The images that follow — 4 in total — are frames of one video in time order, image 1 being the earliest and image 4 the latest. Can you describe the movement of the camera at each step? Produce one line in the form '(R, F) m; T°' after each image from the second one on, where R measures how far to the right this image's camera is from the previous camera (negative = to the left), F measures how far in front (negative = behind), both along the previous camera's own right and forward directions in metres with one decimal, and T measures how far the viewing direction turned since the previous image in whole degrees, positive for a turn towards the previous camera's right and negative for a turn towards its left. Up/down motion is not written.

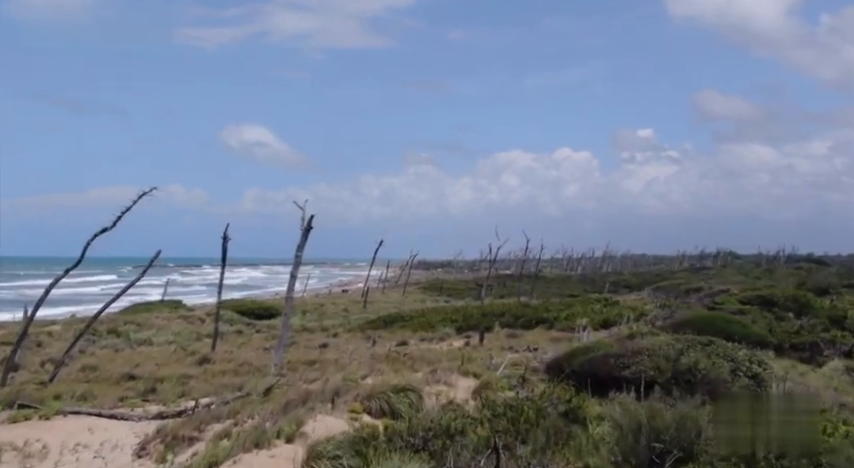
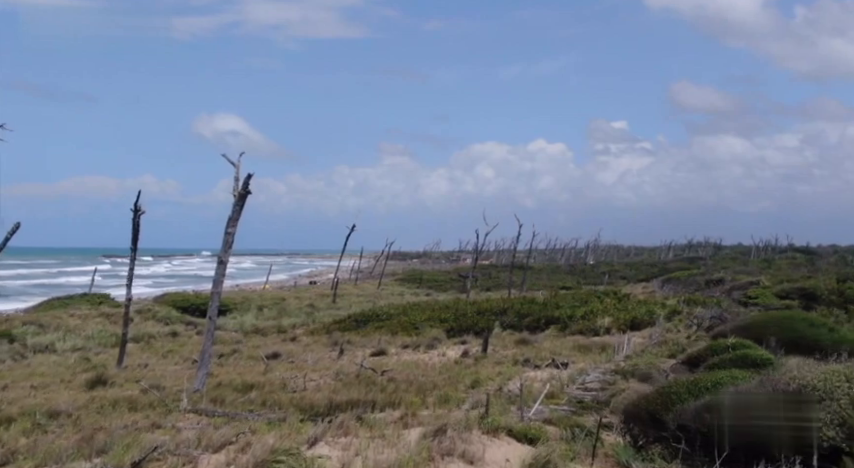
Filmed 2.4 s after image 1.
(-0.3, +6.9) m; +2°
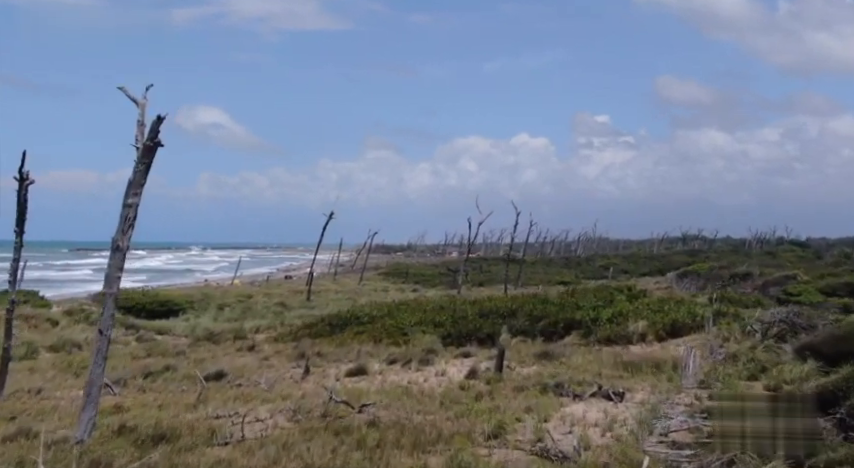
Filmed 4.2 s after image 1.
(-0.2, +5.2) m; +1°
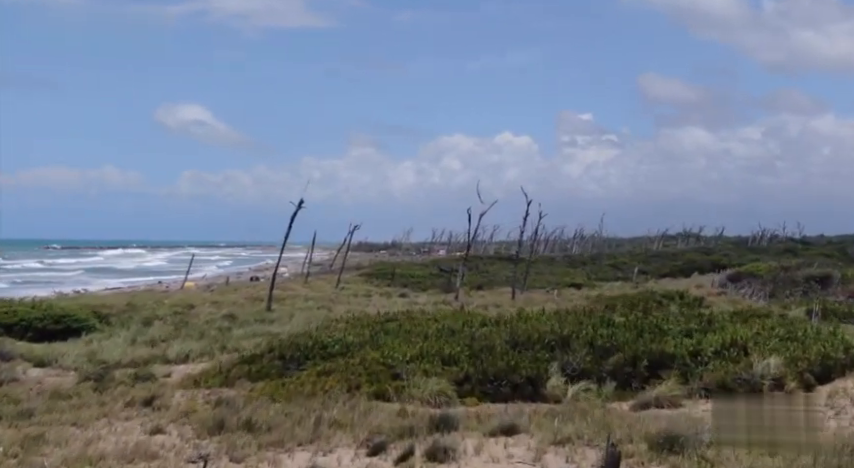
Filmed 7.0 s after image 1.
(-0.3, +7.9) m; +1°
